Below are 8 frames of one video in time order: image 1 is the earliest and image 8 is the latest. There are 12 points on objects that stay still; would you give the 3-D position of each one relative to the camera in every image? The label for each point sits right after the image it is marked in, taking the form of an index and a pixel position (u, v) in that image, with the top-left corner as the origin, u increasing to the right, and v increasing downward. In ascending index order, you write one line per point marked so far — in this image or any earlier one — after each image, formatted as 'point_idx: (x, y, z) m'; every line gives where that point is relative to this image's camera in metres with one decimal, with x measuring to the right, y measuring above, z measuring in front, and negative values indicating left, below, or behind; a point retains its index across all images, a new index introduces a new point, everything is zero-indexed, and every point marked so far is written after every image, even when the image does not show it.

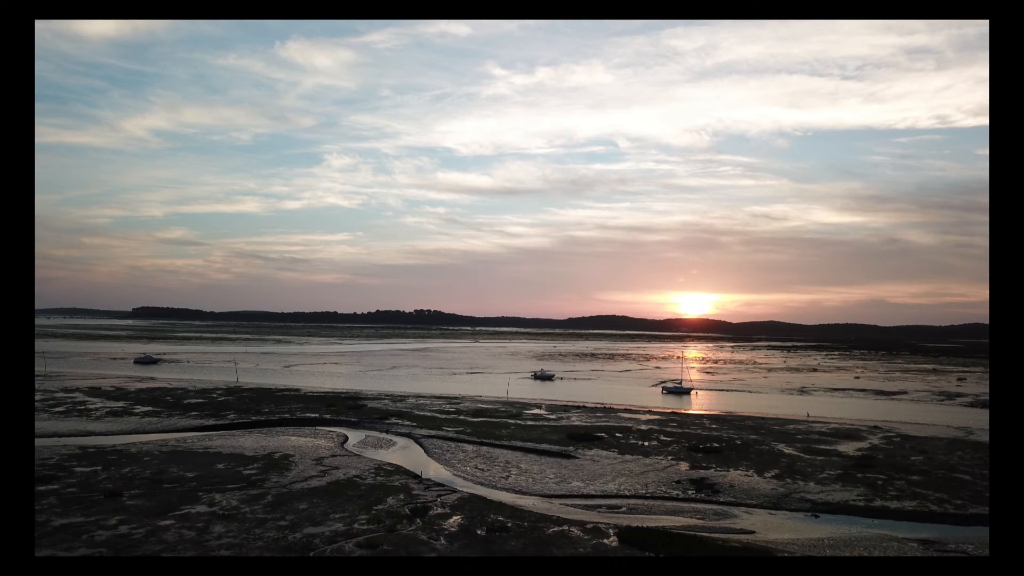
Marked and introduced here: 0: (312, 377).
0: (-6.3, -2.5, +19.7) m
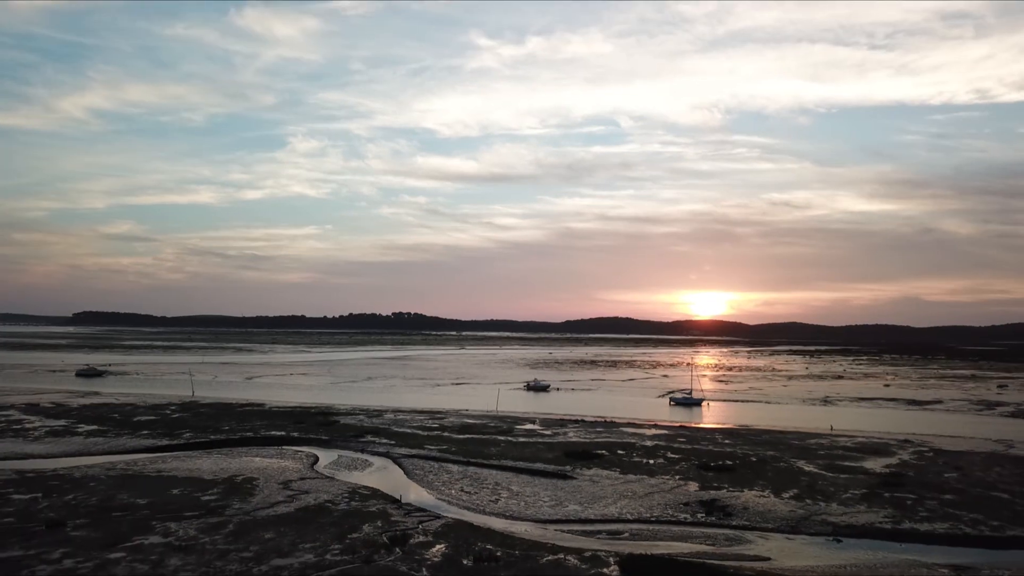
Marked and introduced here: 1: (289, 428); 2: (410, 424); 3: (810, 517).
0: (-6.2, -2.7, +19.3) m
1: (-3.5, -2.2, +11.7) m
2: (-1.7, -2.3, +12.3) m
3: (+2.6, -2.0, +6.5) m
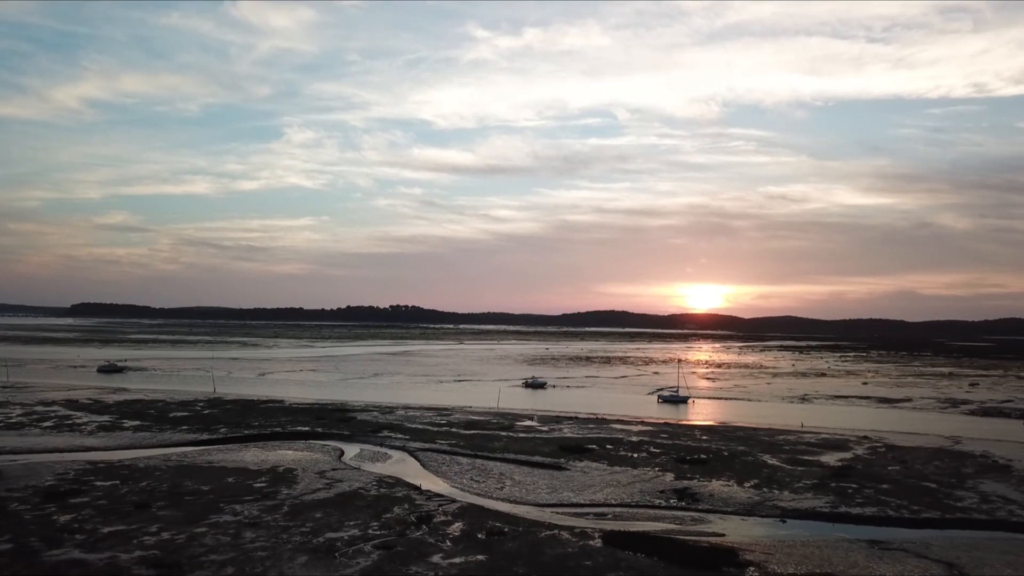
0: (-6.2, -2.7, +20.5) m
1: (-3.5, -2.4, +13.0) m
2: (-1.7, -2.4, +13.6) m
3: (+2.6, -2.3, +7.8) m
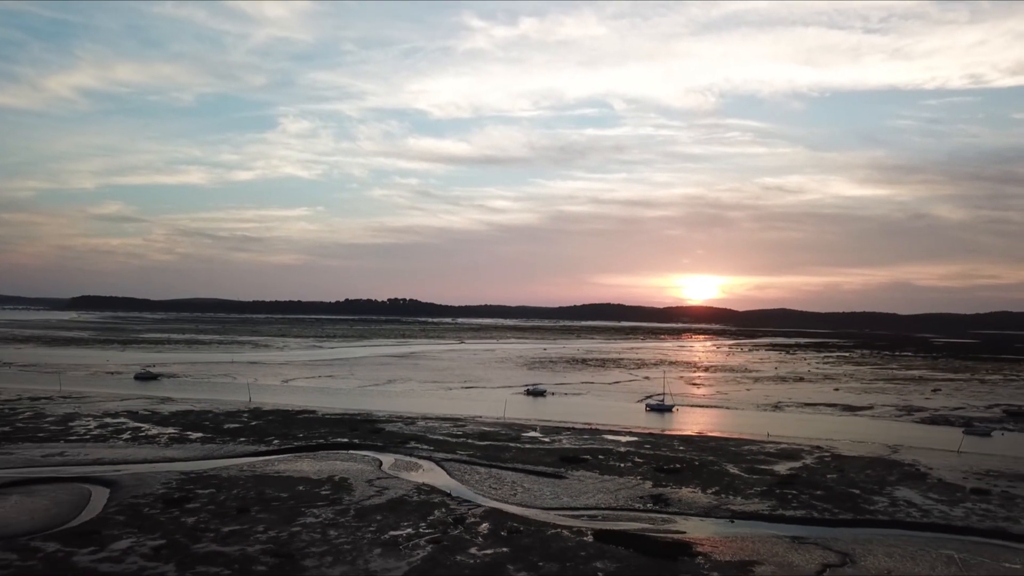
0: (-6.1, -3.3, +22.7) m
1: (-3.3, -3.0, +15.2) m
2: (-1.5, -3.0, +15.8) m
3: (+2.8, -2.9, +10.1) m
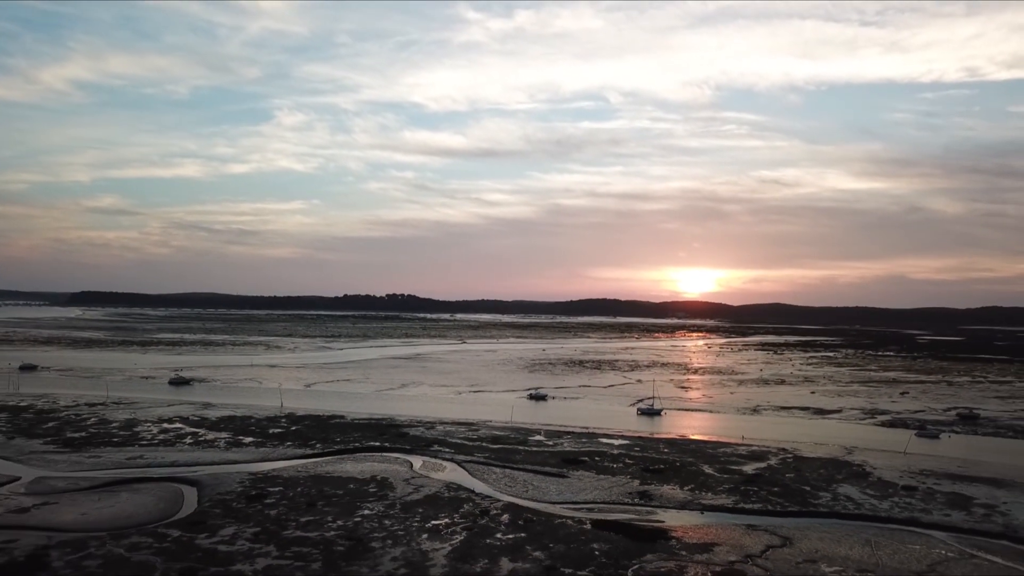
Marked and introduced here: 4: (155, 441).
0: (-6.0, -3.8, +25.0) m
1: (-3.1, -3.6, +17.5) m
2: (-1.3, -3.6, +18.2) m
3: (+3.0, -3.6, +12.4) m
4: (-8.0, -3.4, +16.6) m
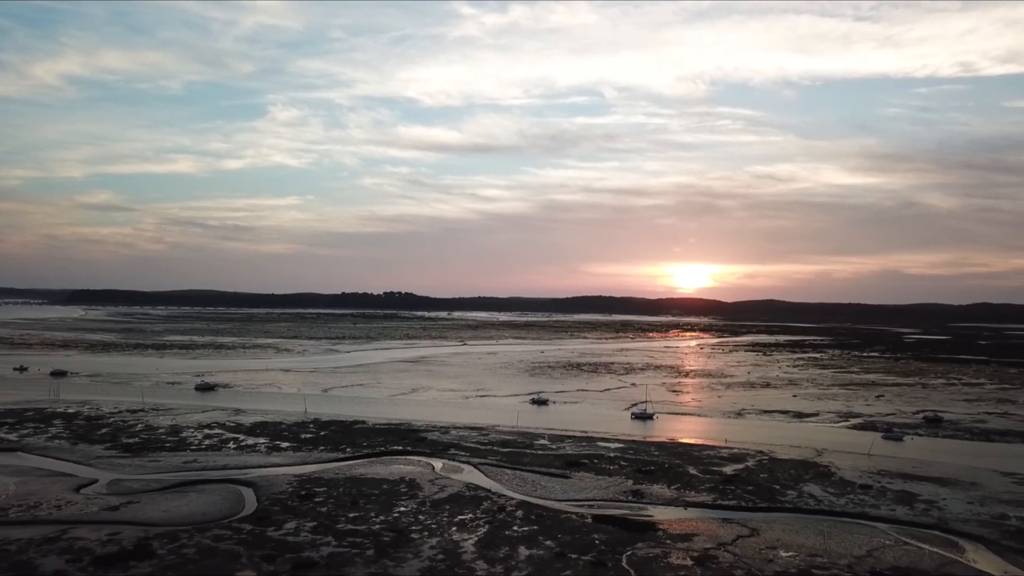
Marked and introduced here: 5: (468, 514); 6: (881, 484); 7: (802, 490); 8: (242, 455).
0: (-5.8, -4.3, +27.1) m
1: (-2.9, -4.1, +19.6) m
2: (-1.1, -4.1, +20.3) m
3: (+3.3, -4.1, +14.6) m
4: (-7.8, -4.0, +18.7) m
5: (-0.8, -4.0, +13.2) m
6: (+7.9, -4.2, +15.9) m
7: (+6.0, -4.2, +15.4) m
8: (-6.5, -4.0, +17.7) m
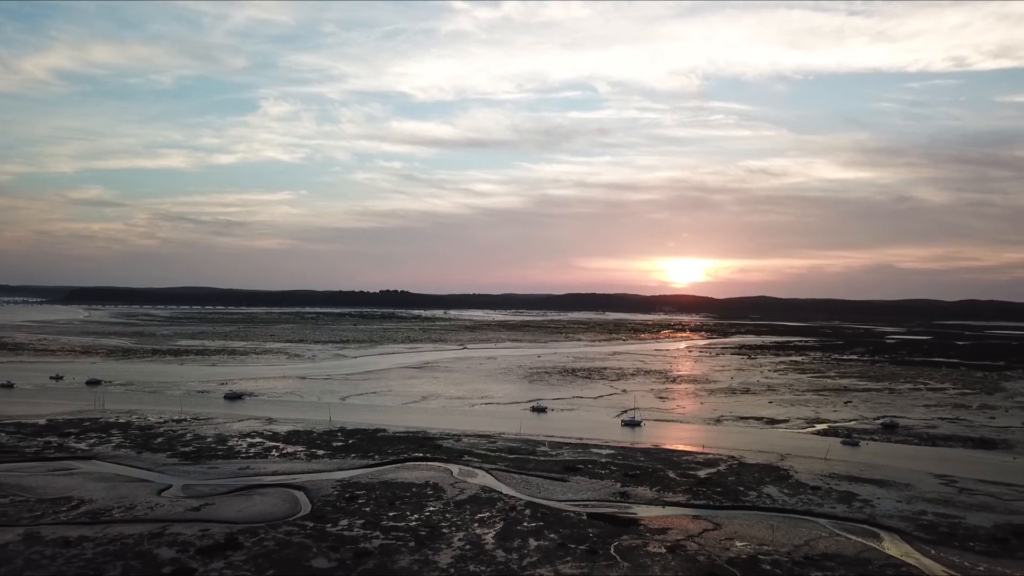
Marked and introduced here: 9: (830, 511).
0: (-5.7, -5.0, +30.0) m
1: (-2.8, -4.9, +22.5) m
2: (-1.0, -4.9, +23.2) m
3: (+3.5, -5.0, +17.6) m
4: (-7.6, -4.8, +21.6) m
5: (-0.6, -4.9, +16.2) m
6: (+8.1, -5.0, +18.9) m
7: (+6.2, -5.0, +18.4) m
8: (-6.3, -4.9, +20.7) m
9: (+7.2, -5.0, +16.7) m
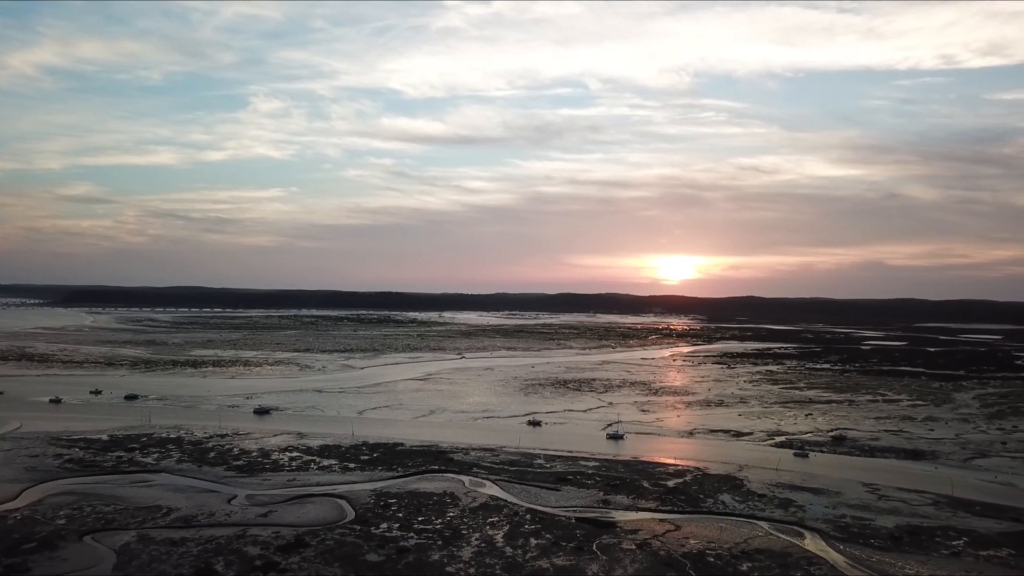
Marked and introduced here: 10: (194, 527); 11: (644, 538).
0: (-5.8, -6.4, +34.1) m
1: (-2.8, -6.3, +26.6) m
2: (-1.0, -6.3, +27.3) m
3: (+3.5, -6.3, +21.7) m
4: (-7.6, -6.2, +25.6) m
5: (-0.5, -6.3, +20.3) m
6: (+8.2, -6.4, +23.1) m
7: (+6.3, -6.4, +22.6) m
8: (-6.2, -6.2, +24.7) m
9: (+7.3, -6.4, +21.0) m
10: (-8.2, -6.1, +19.0) m
11: (+3.3, -6.3, +18.7) m
